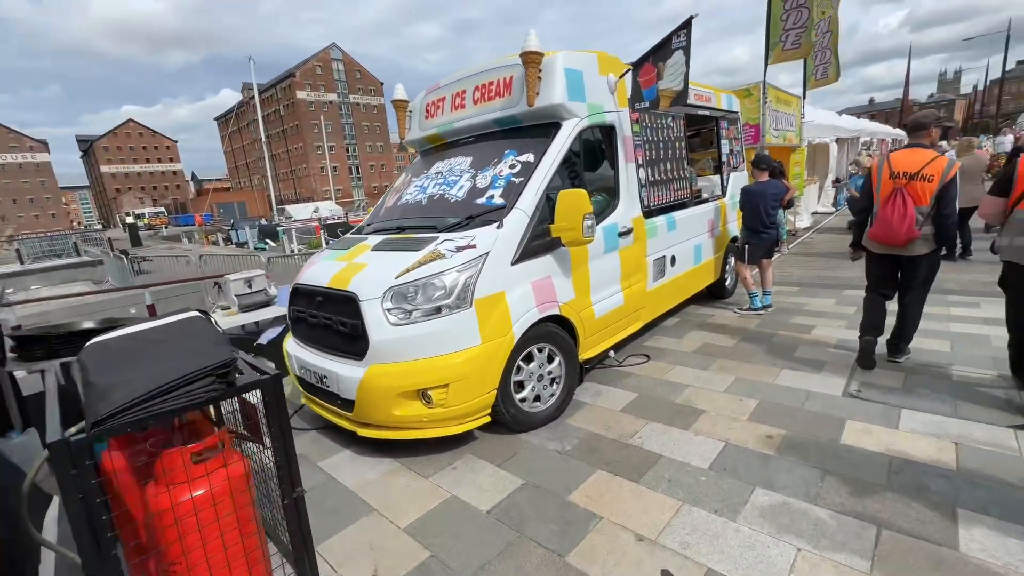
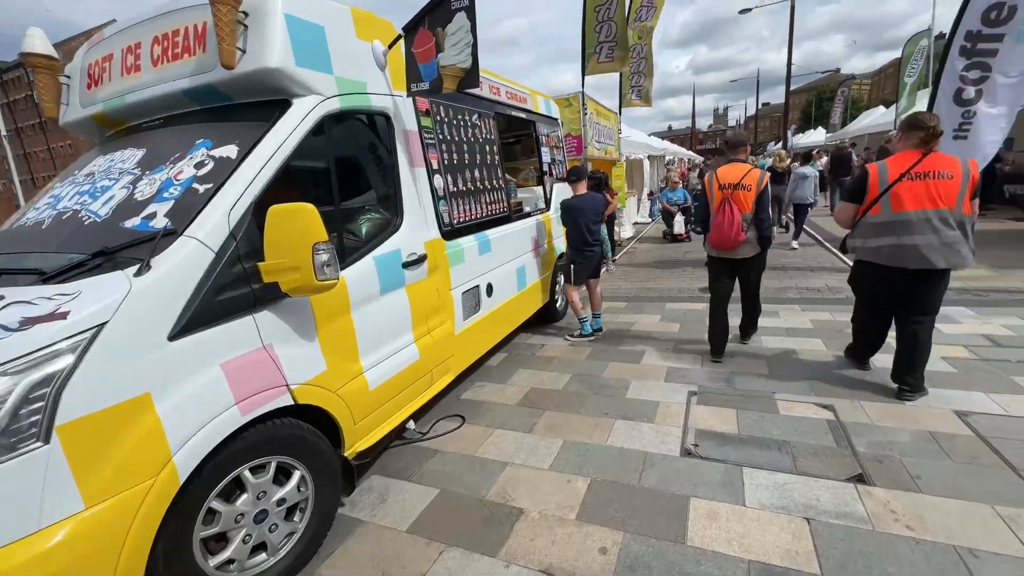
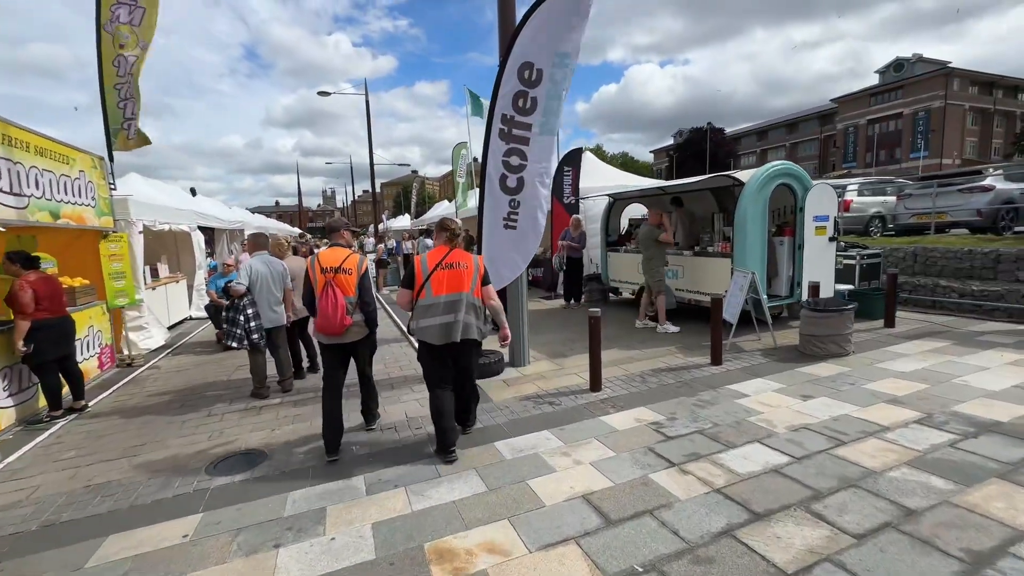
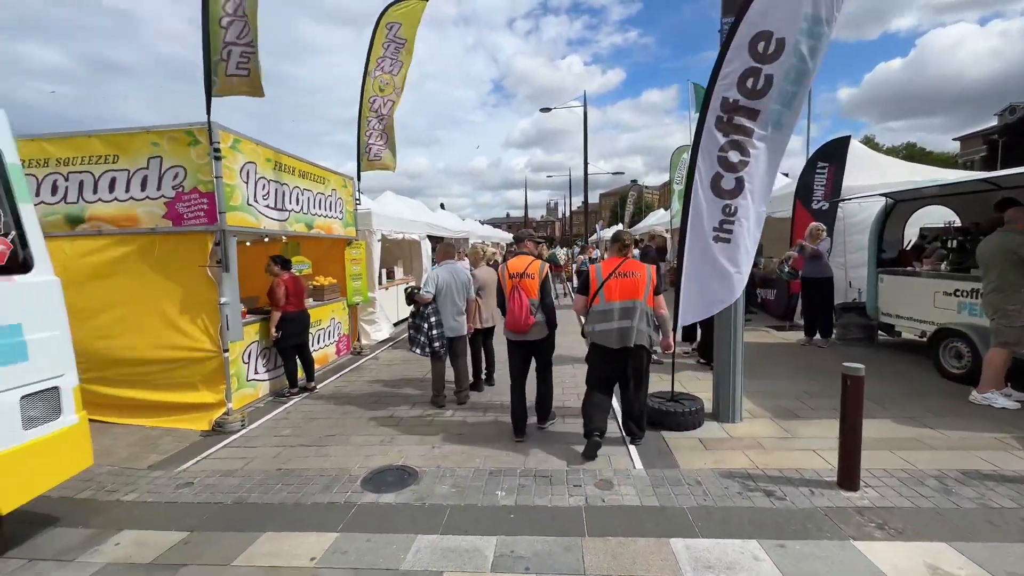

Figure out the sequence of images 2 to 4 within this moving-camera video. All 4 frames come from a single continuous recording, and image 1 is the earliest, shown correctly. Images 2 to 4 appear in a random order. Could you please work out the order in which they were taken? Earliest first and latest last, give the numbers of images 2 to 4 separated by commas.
2, 3, 4
